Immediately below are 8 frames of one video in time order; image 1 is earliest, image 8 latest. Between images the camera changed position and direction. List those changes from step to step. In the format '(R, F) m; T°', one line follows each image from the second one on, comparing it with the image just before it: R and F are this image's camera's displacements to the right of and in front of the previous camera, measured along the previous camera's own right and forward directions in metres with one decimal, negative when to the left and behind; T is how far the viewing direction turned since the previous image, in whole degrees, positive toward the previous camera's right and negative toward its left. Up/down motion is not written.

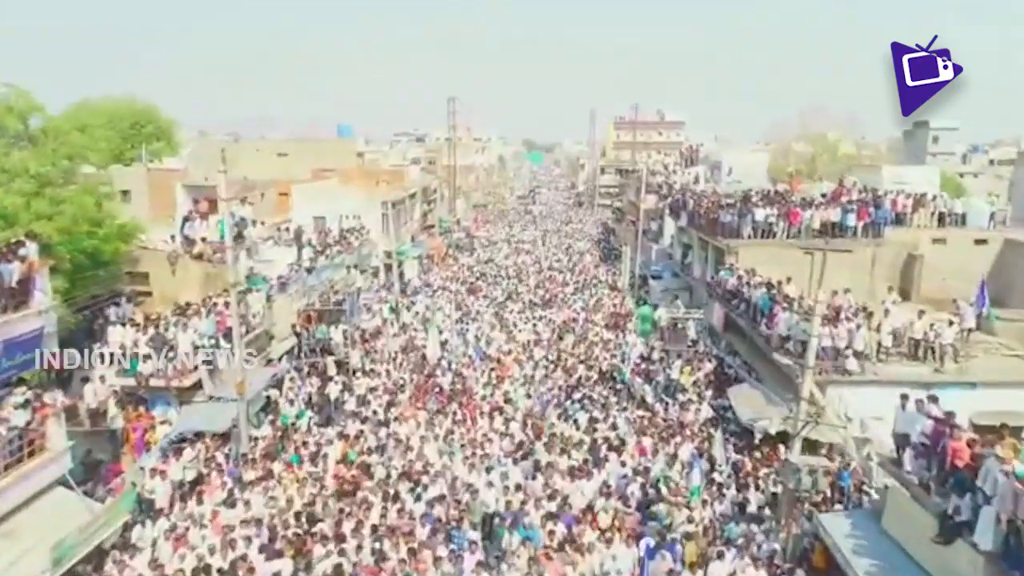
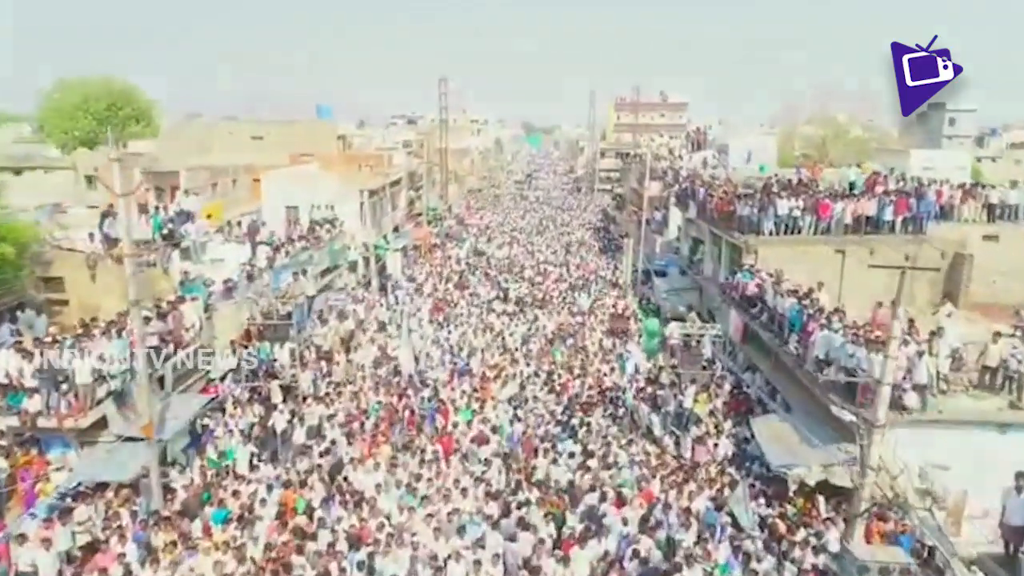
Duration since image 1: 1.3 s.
(+0.5, +3.4) m; 0°
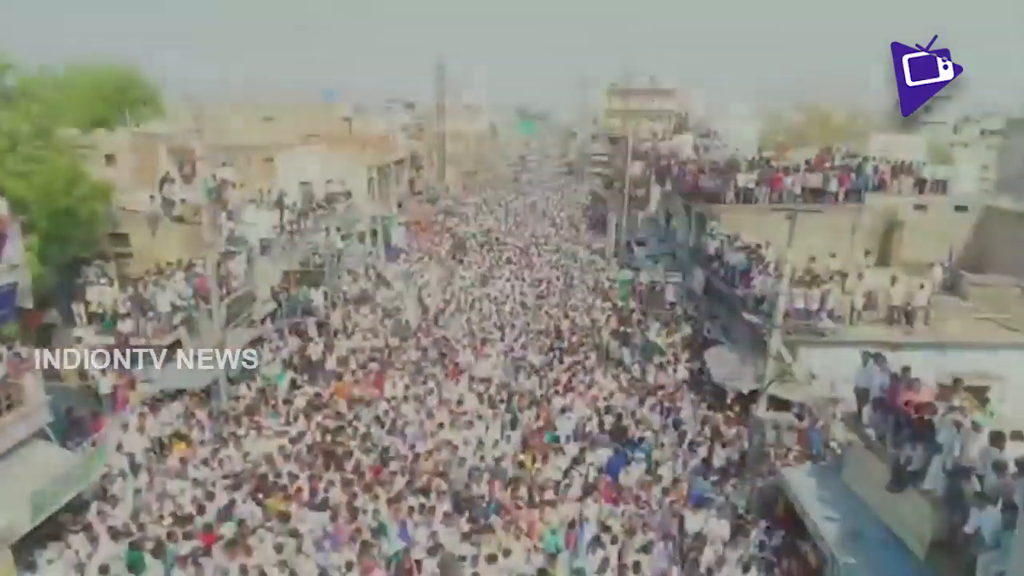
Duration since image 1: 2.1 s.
(-0.1, -3.6) m; +1°
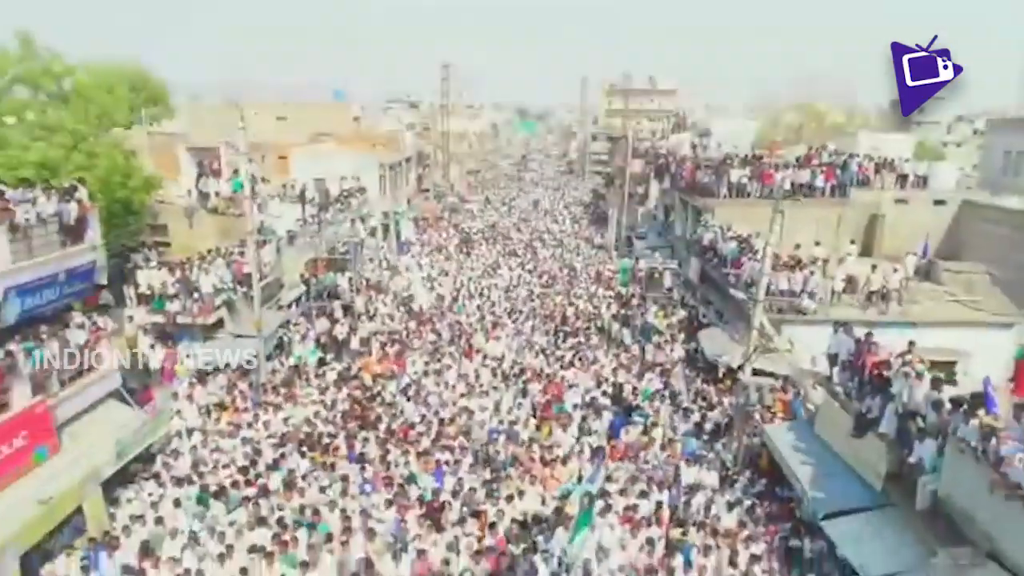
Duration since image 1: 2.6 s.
(-0.3, -1.8) m; 0°
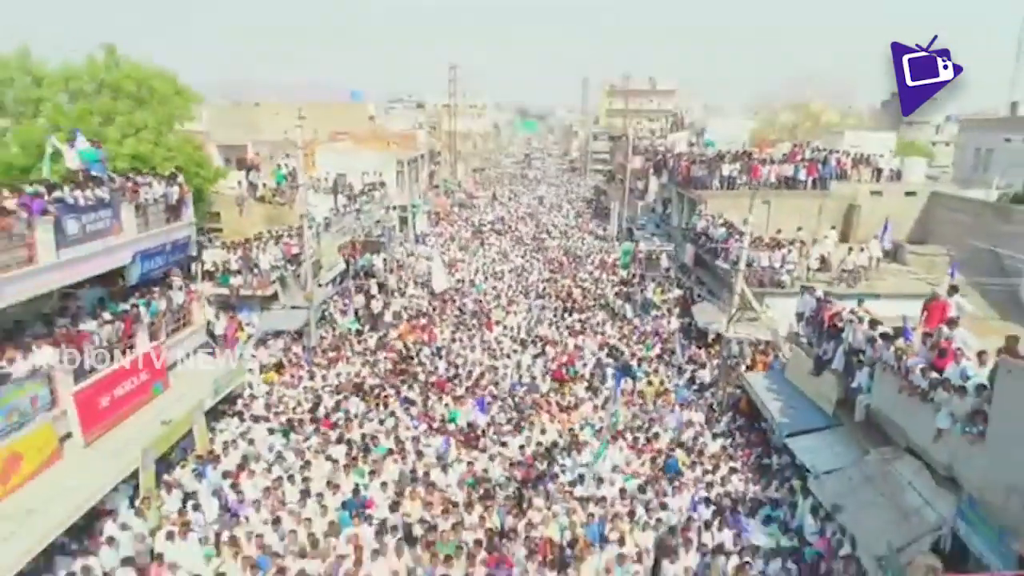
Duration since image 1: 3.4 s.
(-0.6, -3.0) m; 0°
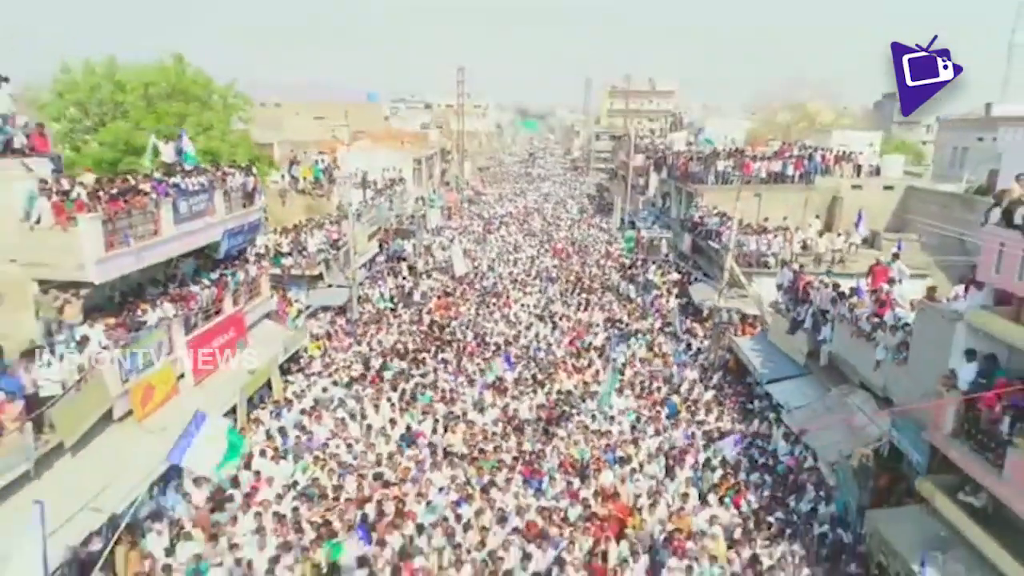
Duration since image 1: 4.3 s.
(-0.7, -3.0) m; 0°
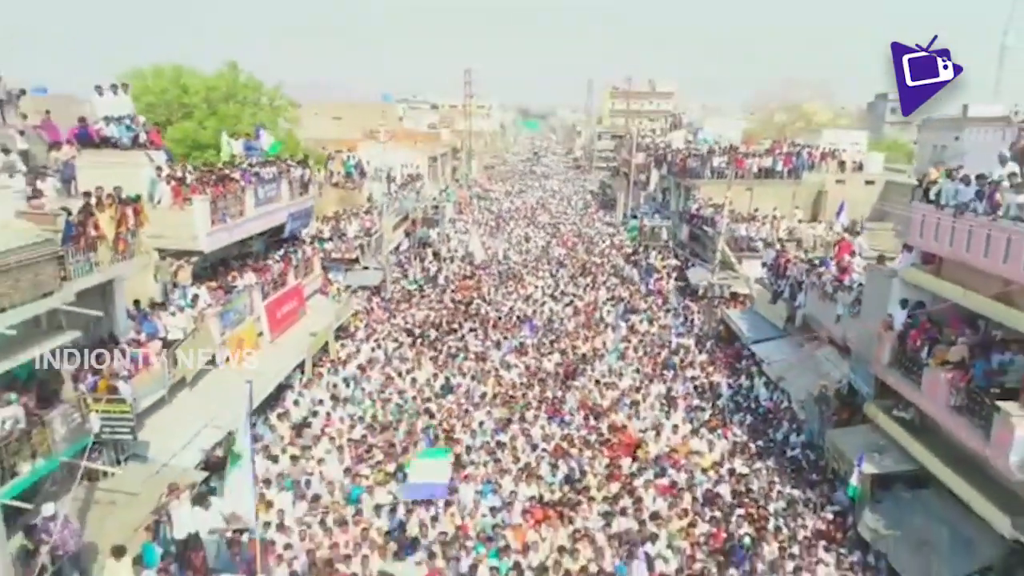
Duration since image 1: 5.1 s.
(-0.7, -3.1) m; 0°
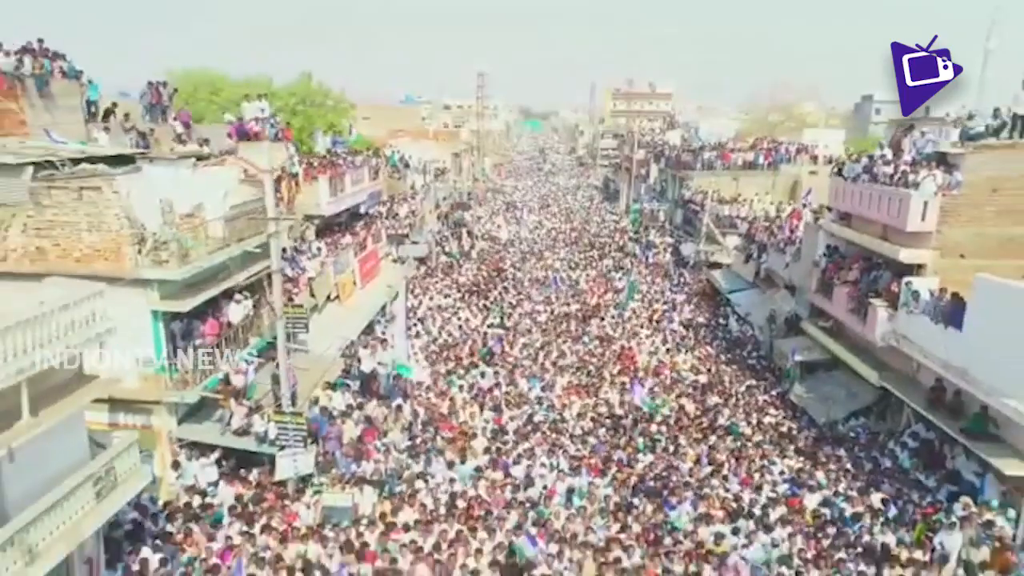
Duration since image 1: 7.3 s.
(-1.2, -6.0) m; 0°
